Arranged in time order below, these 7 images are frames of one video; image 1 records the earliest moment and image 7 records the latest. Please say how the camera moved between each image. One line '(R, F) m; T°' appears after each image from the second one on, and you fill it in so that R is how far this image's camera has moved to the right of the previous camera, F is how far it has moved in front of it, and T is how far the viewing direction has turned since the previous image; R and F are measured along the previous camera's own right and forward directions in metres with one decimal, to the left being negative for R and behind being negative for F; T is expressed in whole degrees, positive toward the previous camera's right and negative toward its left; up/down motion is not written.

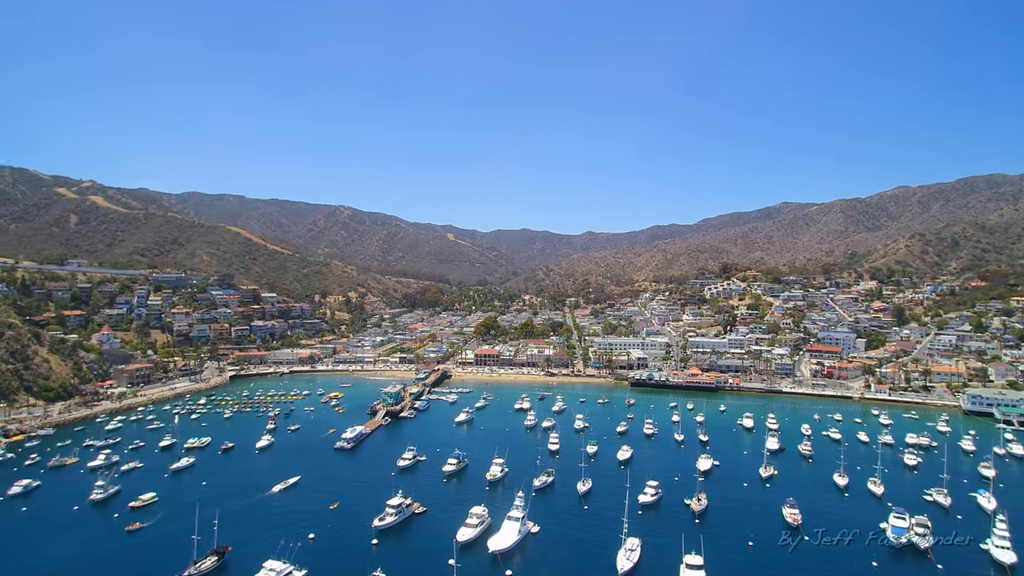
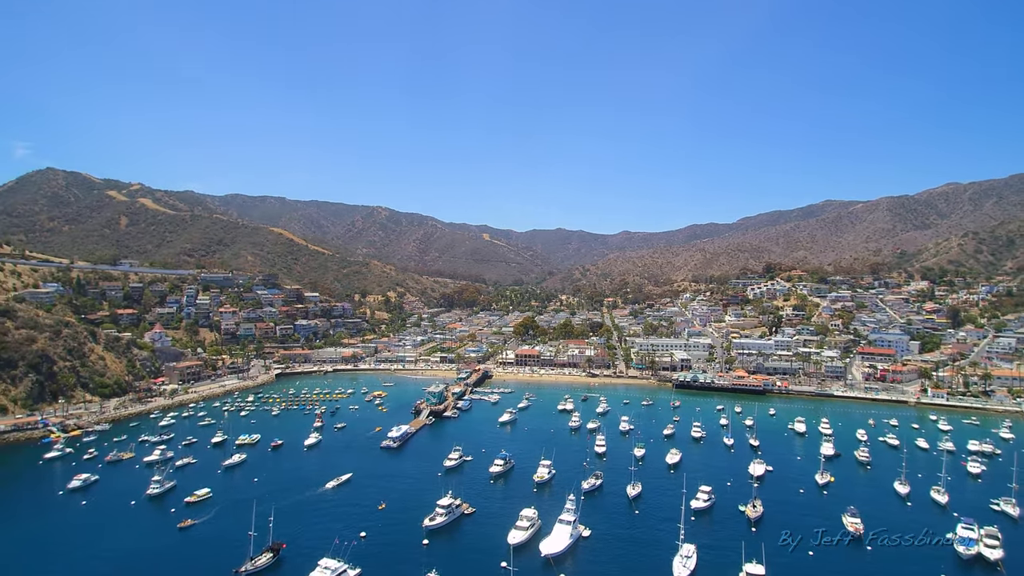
(-0.7, +0.3) m; -3°
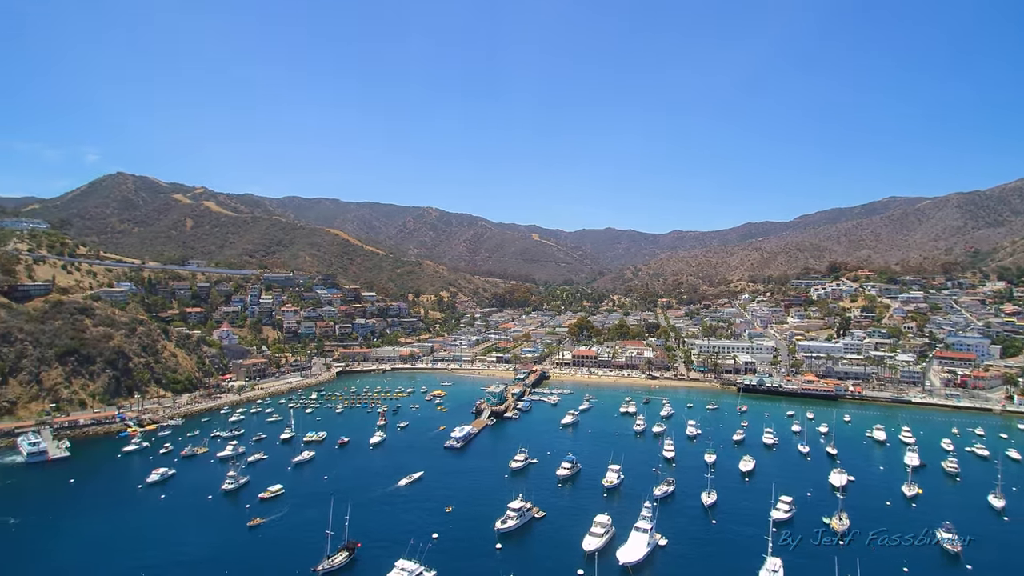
(-1.0, +0.5) m; -4°
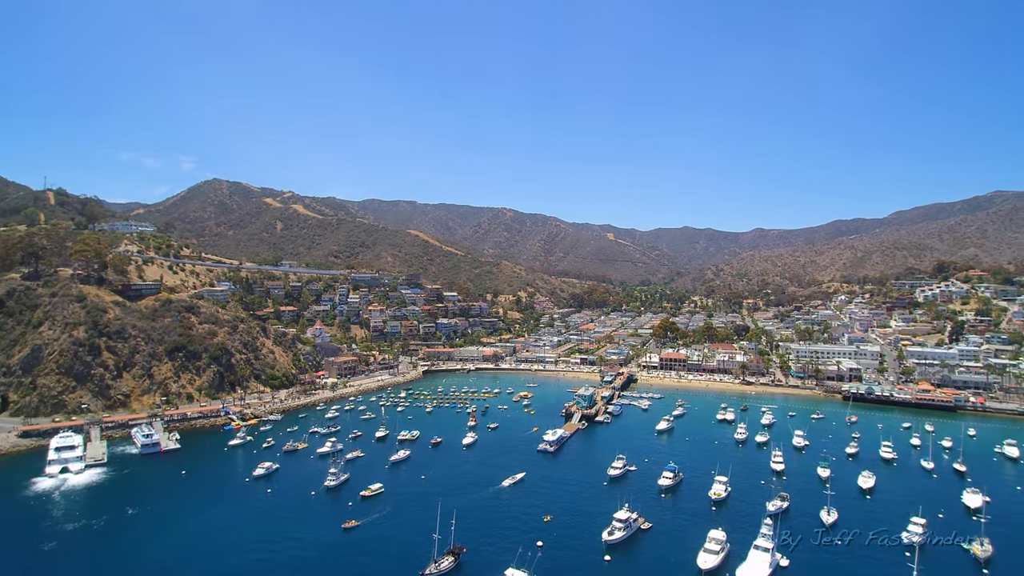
(-1.3, +0.7) m; -7°
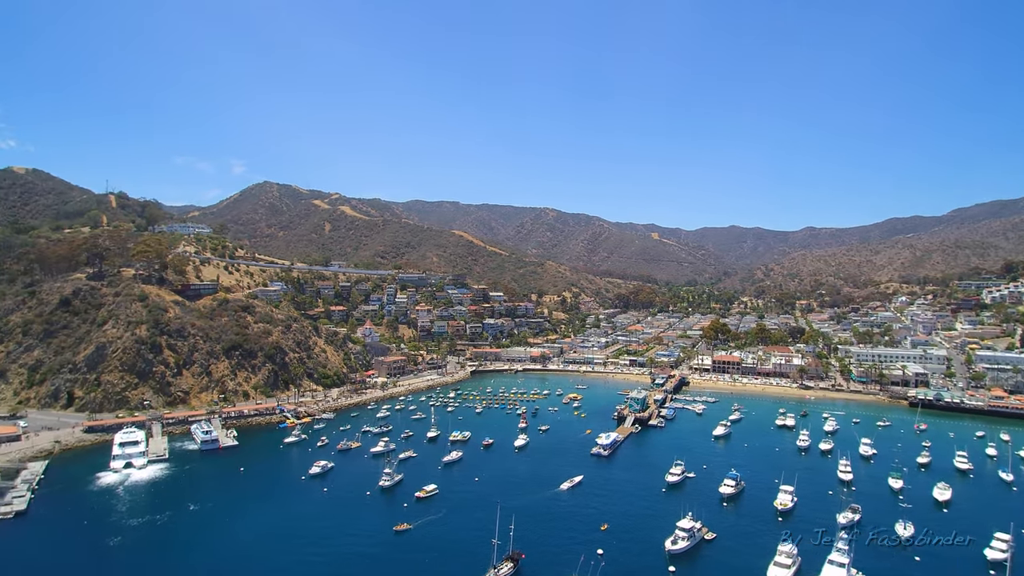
(-0.7, +0.5) m; -4°
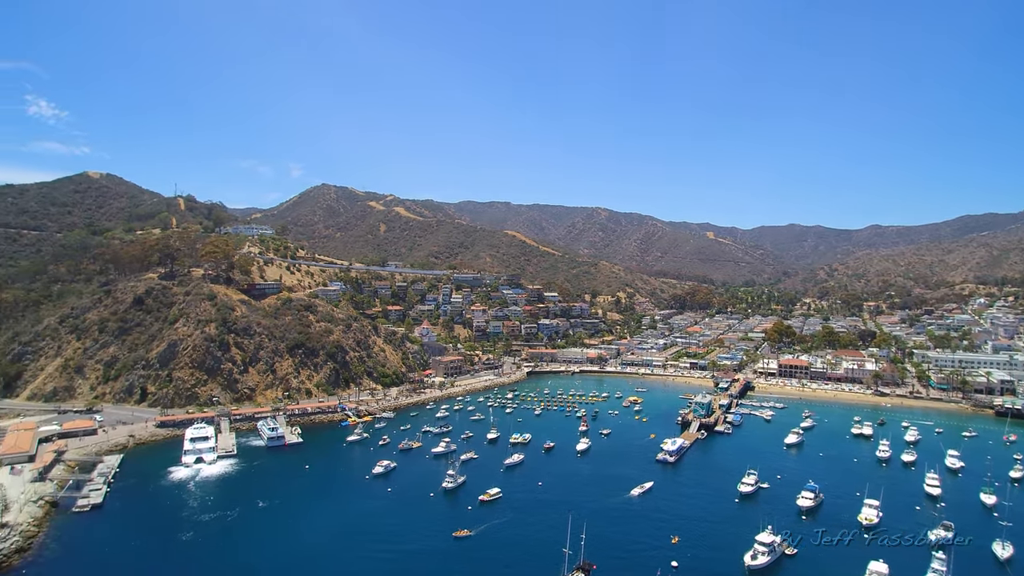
(-0.7, +0.6) m; -5°
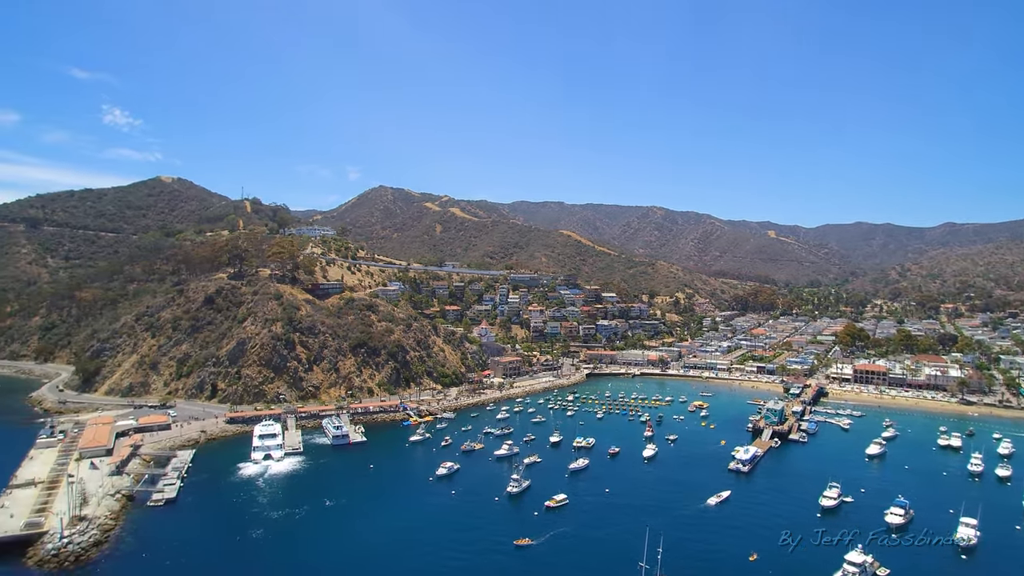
(-0.7, +0.6) m; -5°
